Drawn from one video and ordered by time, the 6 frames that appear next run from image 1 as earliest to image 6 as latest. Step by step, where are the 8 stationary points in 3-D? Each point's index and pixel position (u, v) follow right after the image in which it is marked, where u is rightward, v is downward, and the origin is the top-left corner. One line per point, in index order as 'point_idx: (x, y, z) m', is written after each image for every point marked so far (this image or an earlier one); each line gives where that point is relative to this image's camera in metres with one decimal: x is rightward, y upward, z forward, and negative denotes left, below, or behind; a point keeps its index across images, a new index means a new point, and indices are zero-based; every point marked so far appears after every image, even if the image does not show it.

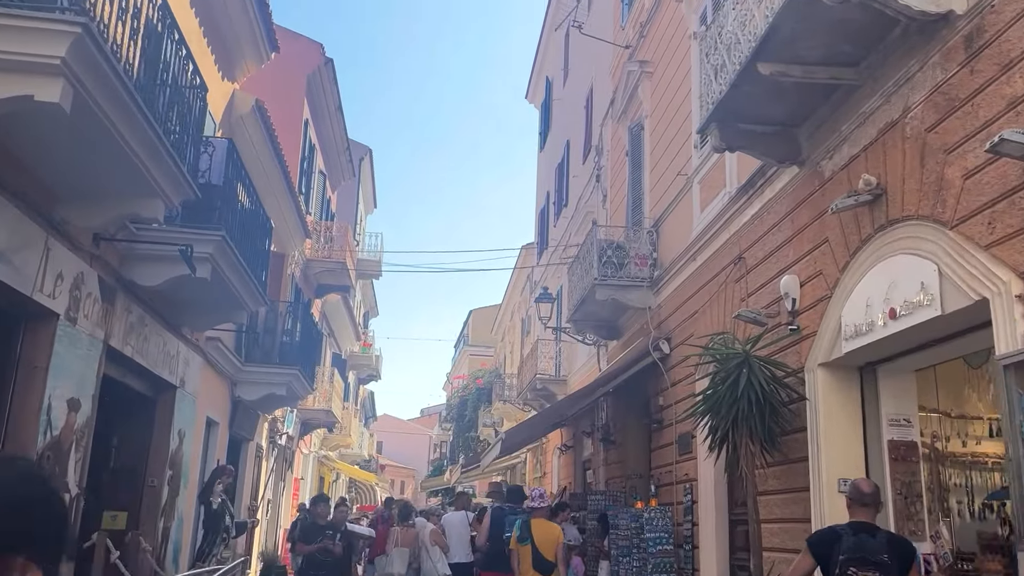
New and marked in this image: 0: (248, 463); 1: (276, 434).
0: (-4.2, -2.8, +13.7) m
1: (-4.4, -2.7, +15.8) m
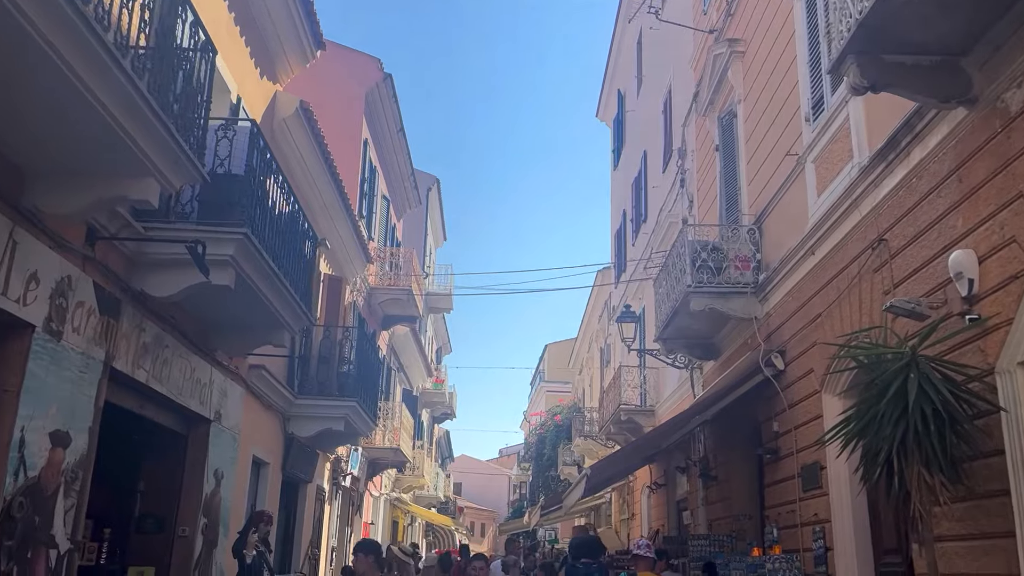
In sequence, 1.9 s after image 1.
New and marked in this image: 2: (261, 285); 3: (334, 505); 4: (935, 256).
0: (-3.0, -3.2, +12.4) m
1: (-2.9, -3.2, +14.5) m
2: (-2.0, 0.0, +6.9) m
3: (-3.0, -3.7, +14.6) m
4: (+2.8, +0.2, +5.7) m
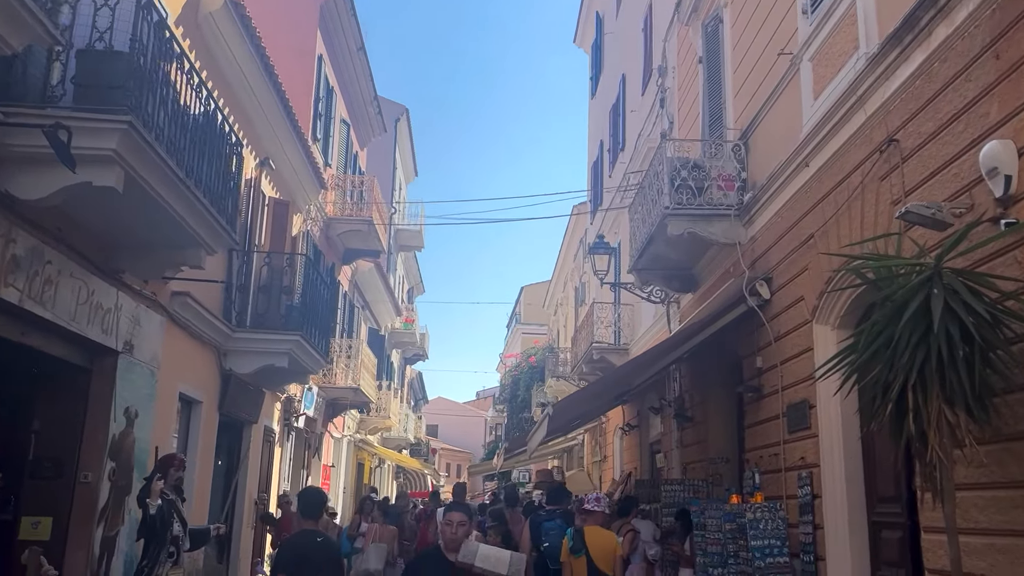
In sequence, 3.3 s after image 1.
0: (-3.5, -2.2, +11.5) m
1: (-3.5, -2.0, +13.6) m
2: (-2.4, +0.7, +5.8) m
3: (-3.6, -2.6, +13.7) m
4: (+2.5, +0.8, +4.7) m
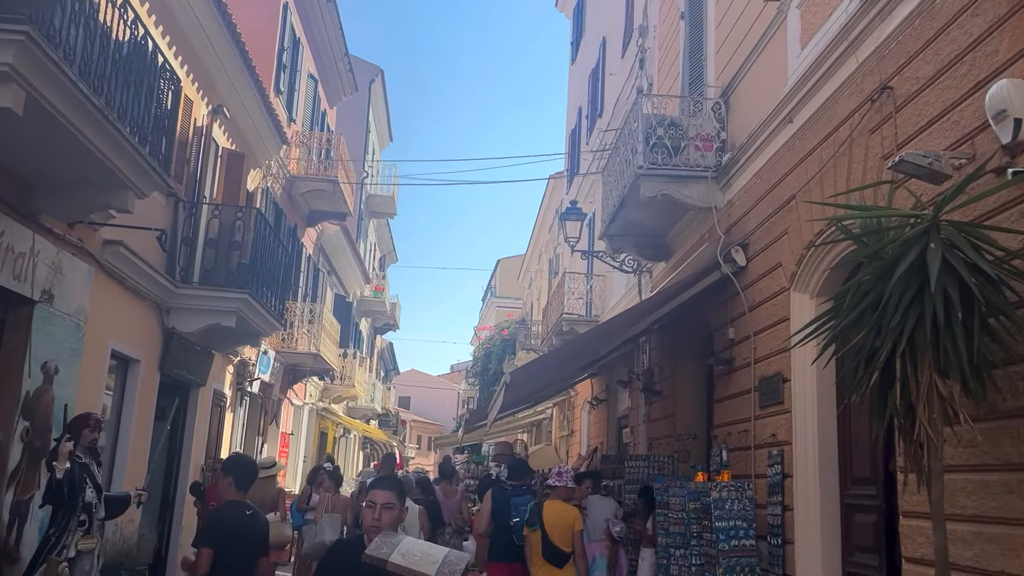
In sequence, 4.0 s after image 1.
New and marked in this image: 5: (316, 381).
0: (-4.0, -1.6, +11.0) m
1: (-4.1, -1.4, +13.0) m
2: (-2.7, +1.0, +5.2) m
3: (-4.2, -1.9, +13.1) m
4: (+2.2, +0.9, +4.2) m
5: (-4.5, -2.2, +19.7) m
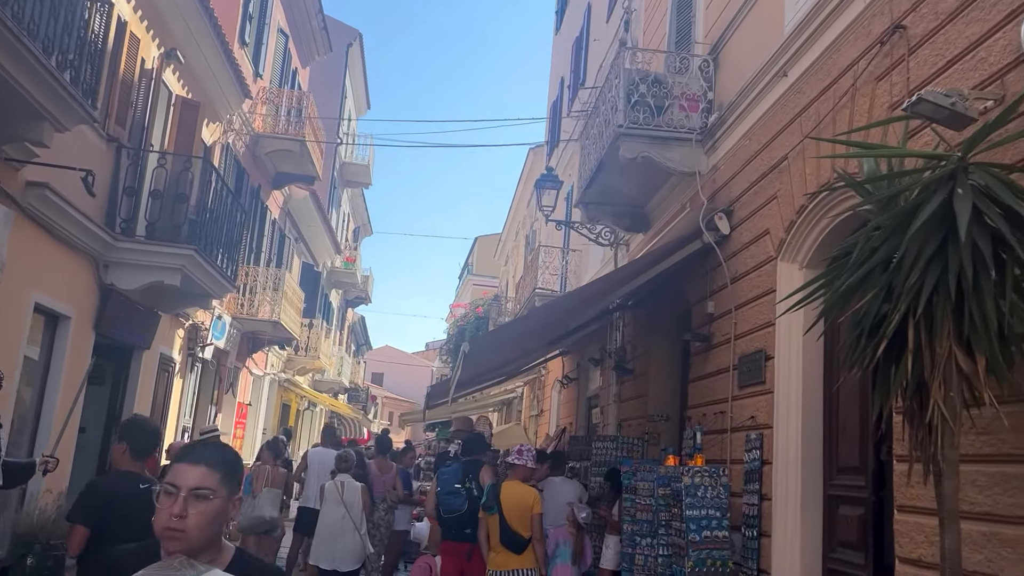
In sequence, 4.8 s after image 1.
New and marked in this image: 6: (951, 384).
0: (-4.5, -1.1, +10.3) m
1: (-4.5, -0.8, +12.3) m
2: (-2.9, +1.4, +4.5) m
3: (-4.7, -1.3, +12.4) m
4: (+2.1, +1.1, +3.6) m
5: (-5.2, -1.4, +19.0) m
6: (+1.5, -0.3, +2.9) m
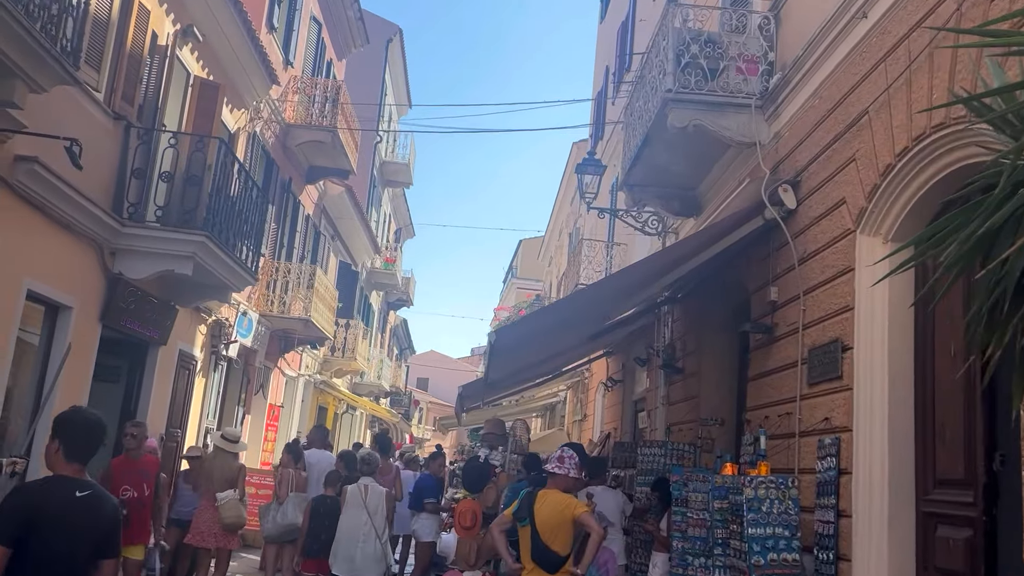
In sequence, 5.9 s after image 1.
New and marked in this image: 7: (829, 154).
0: (-4.0, -1.0, +9.7) m
1: (-4.0, -0.8, +11.8) m
2: (-2.8, +1.5, +3.9) m
3: (-4.1, -1.3, +11.9) m
4: (+2.1, +1.3, +2.7) m
5: (-4.3, -1.4, +18.5) m
6: (+1.5, -0.2, +2.0) m
7: (+2.1, +0.9, +5.5) m
